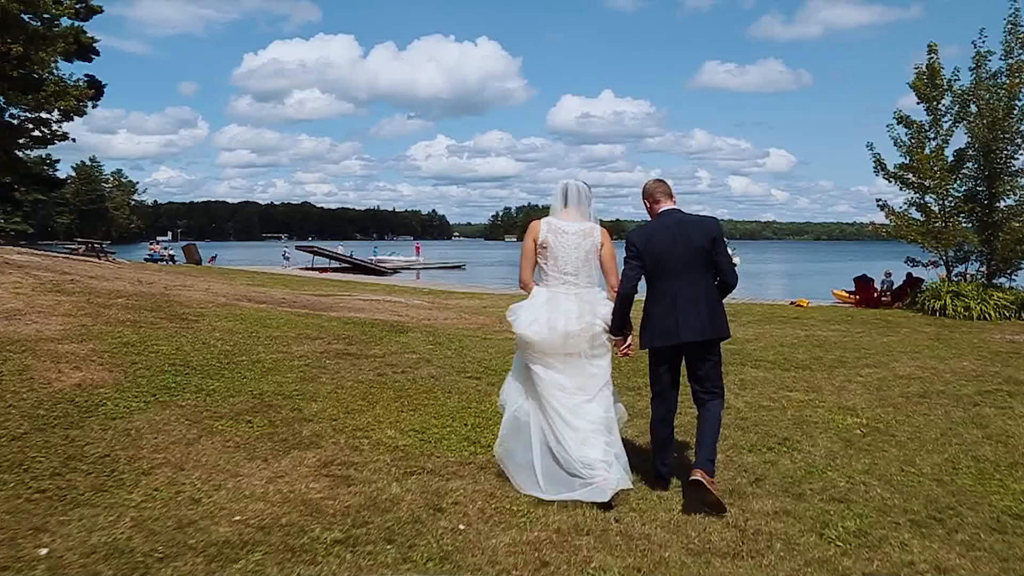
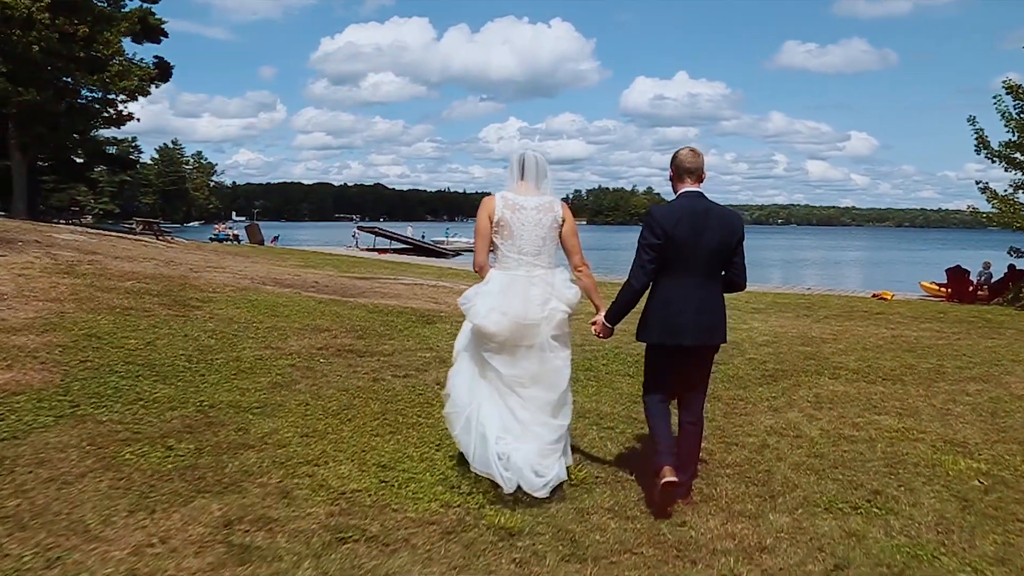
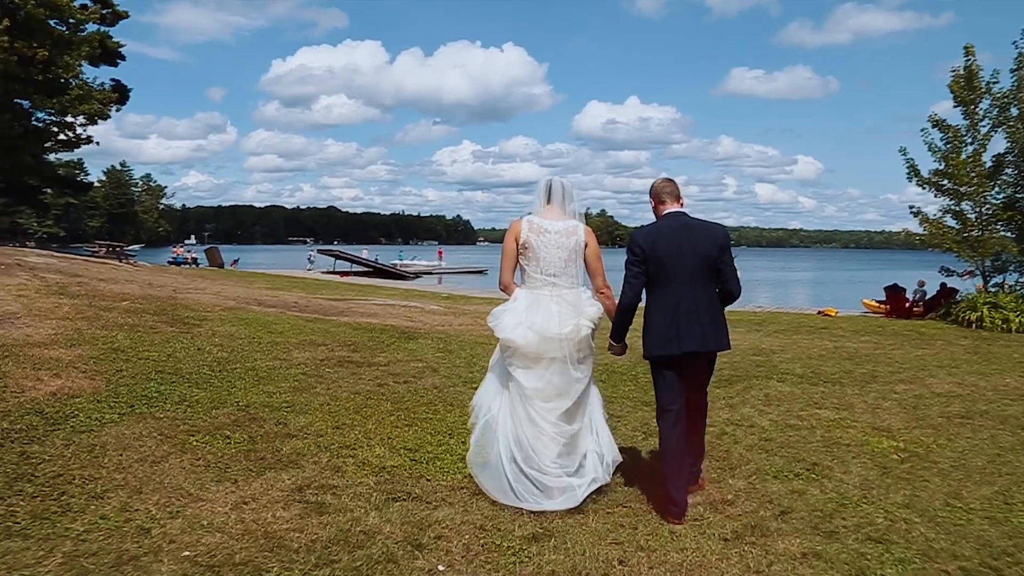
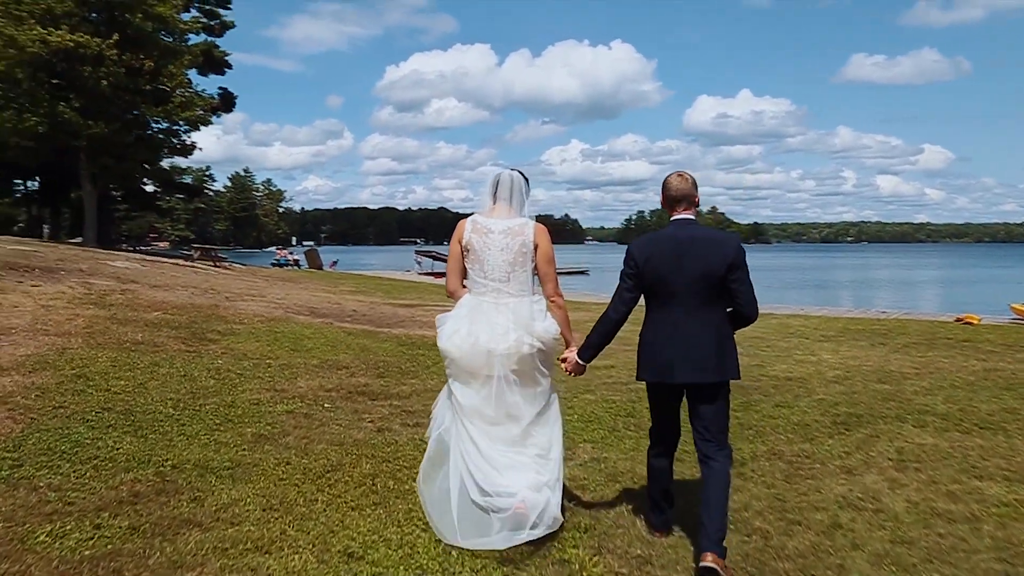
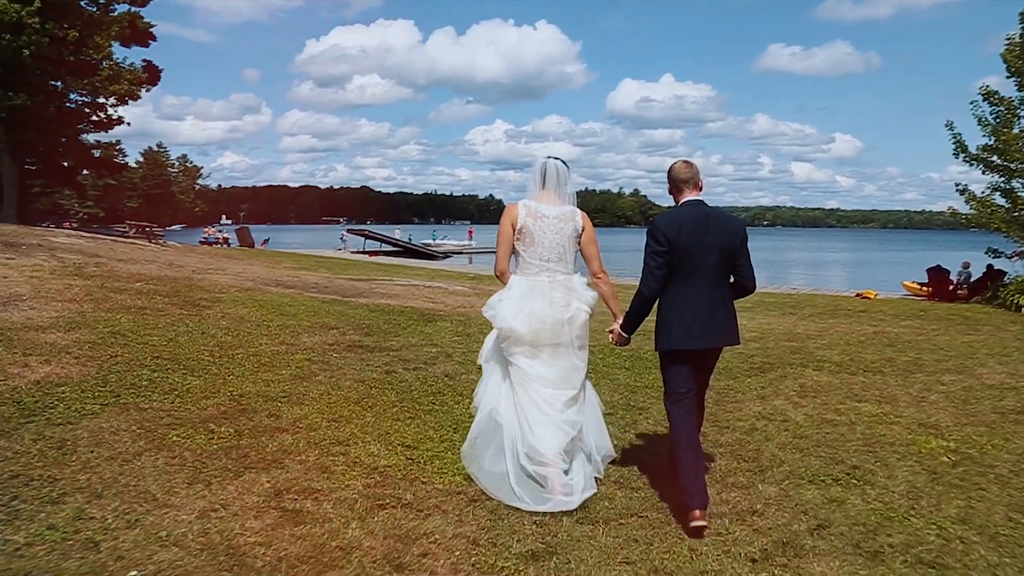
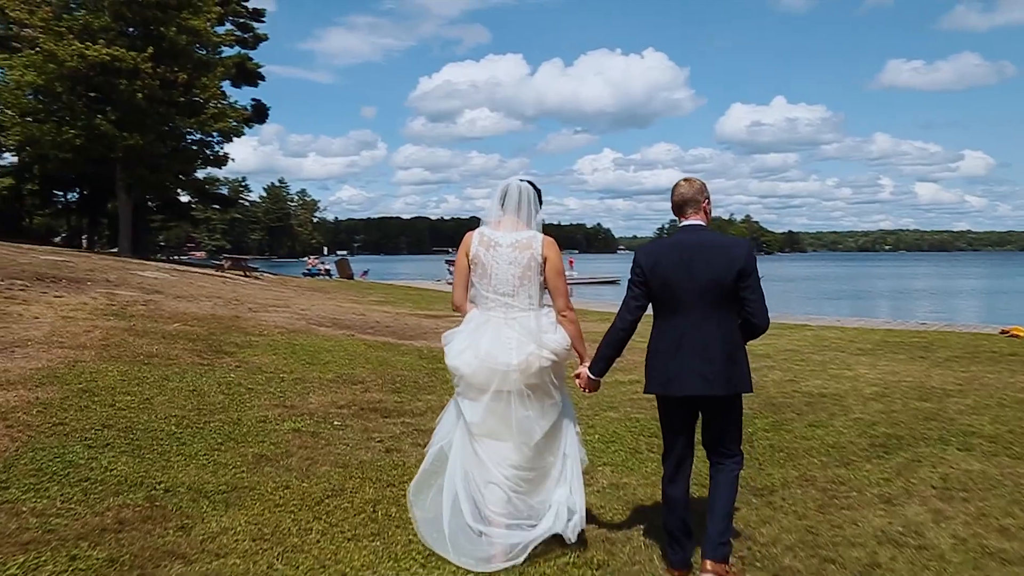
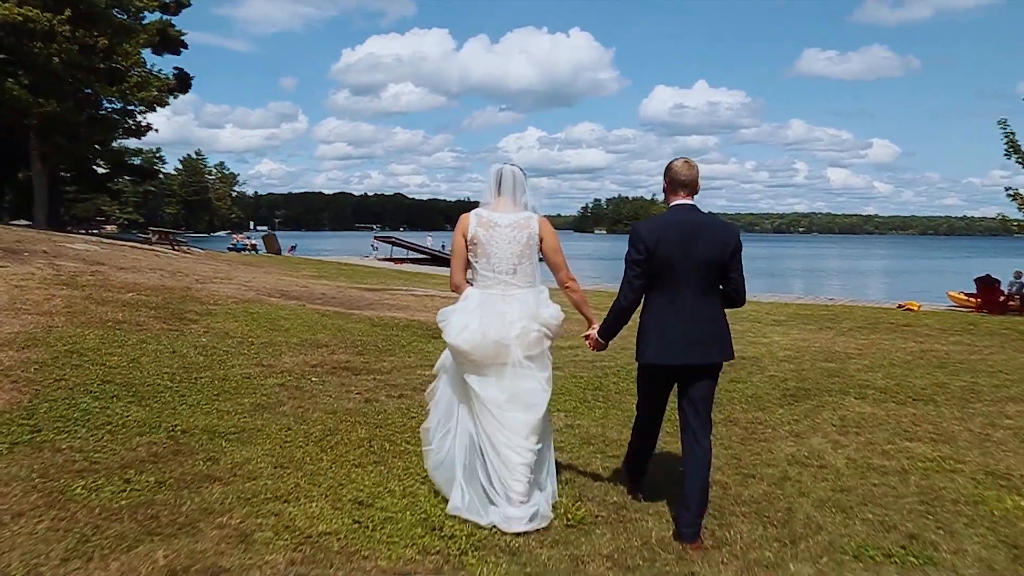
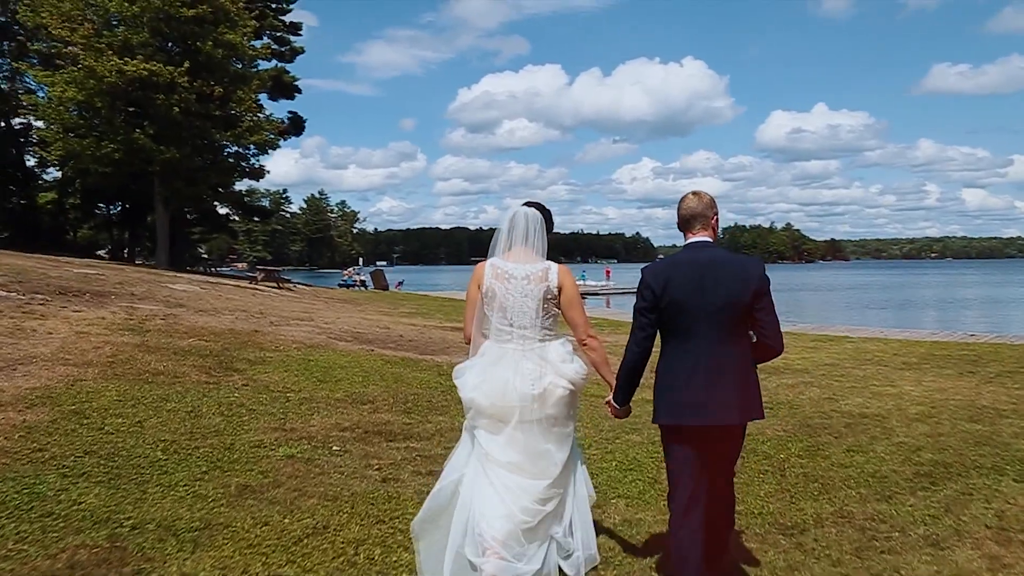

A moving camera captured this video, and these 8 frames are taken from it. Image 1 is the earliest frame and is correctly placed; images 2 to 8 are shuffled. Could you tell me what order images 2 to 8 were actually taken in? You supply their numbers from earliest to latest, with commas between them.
3, 5, 2, 7, 4, 6, 8
